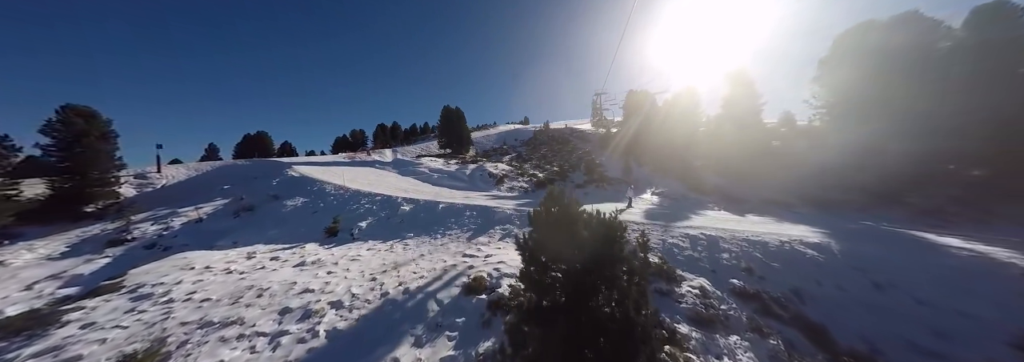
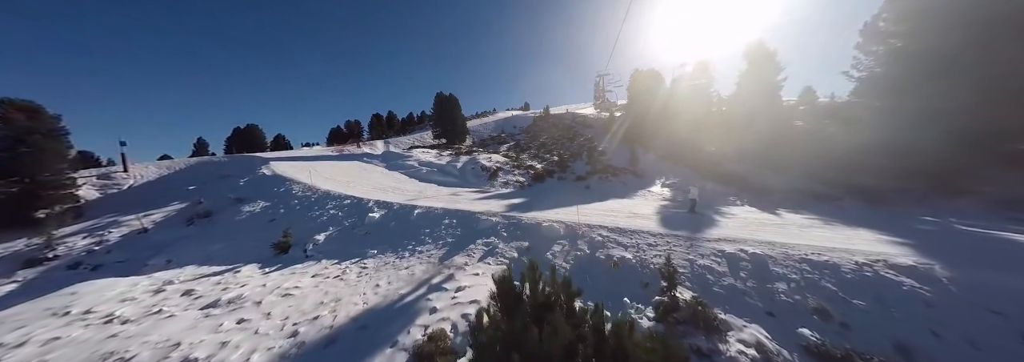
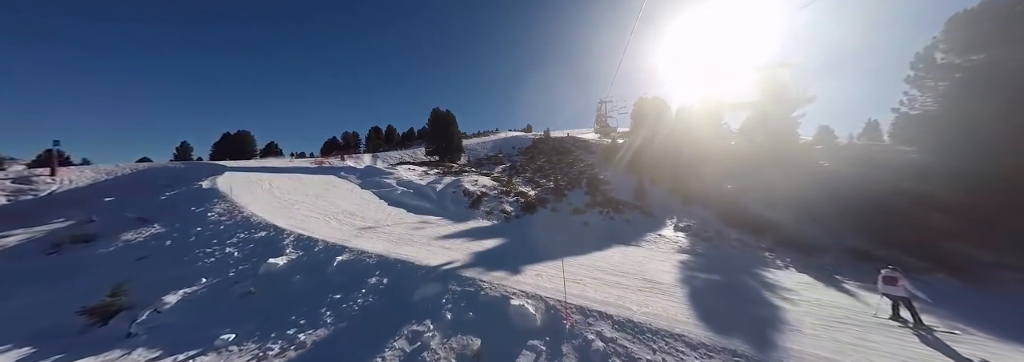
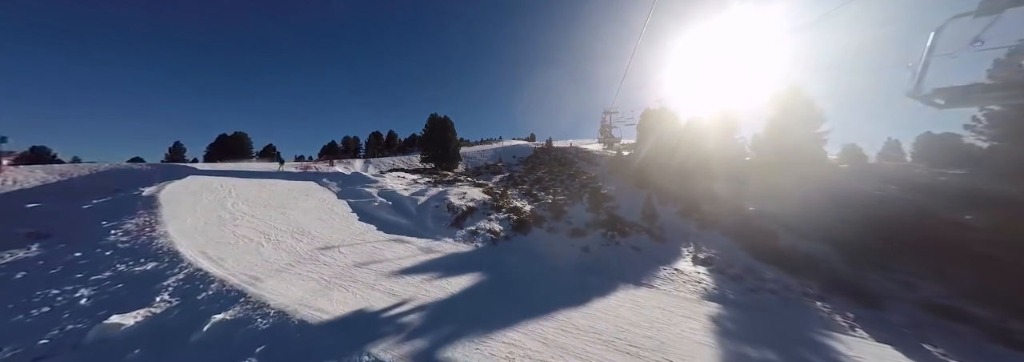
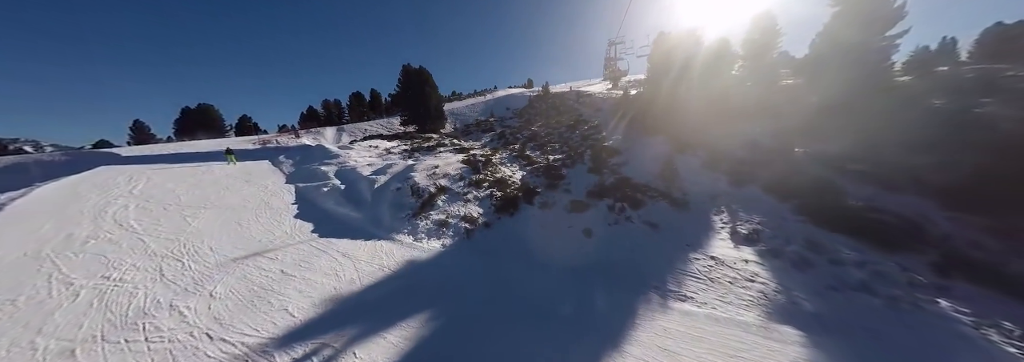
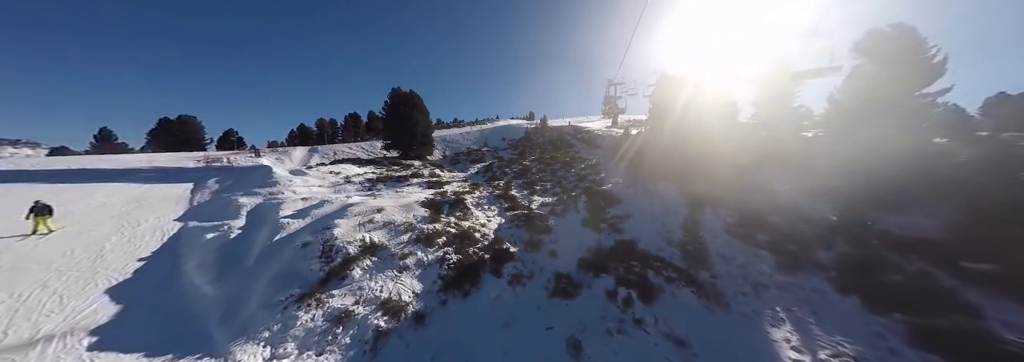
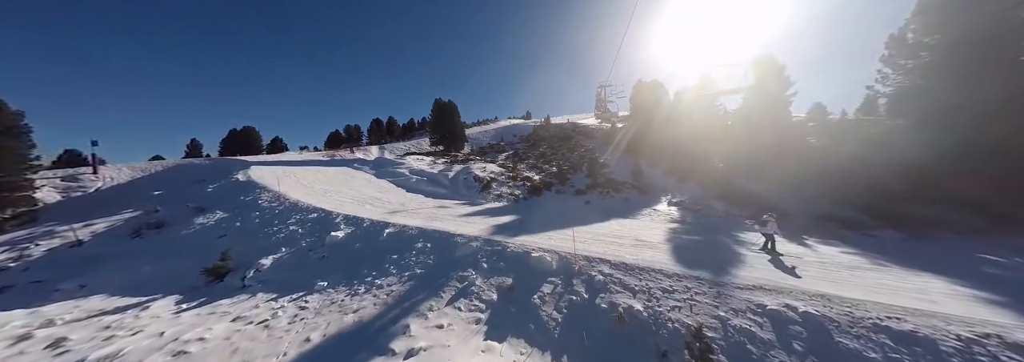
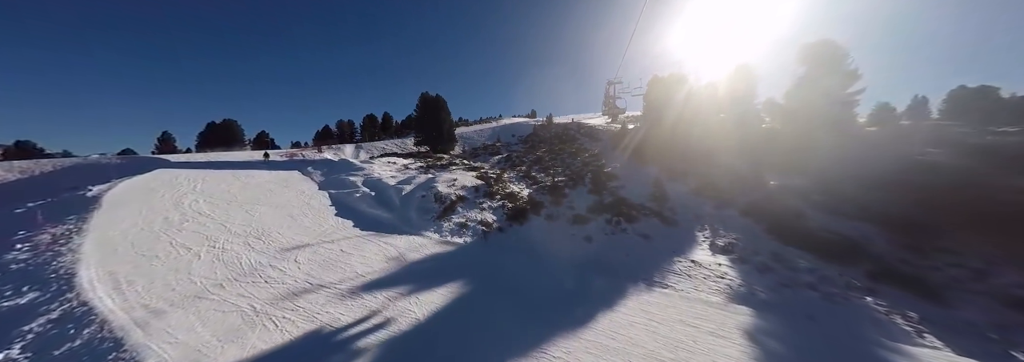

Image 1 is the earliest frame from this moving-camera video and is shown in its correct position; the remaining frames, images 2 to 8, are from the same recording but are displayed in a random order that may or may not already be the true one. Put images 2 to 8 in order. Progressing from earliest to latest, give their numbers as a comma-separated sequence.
2, 7, 3, 4, 8, 5, 6
